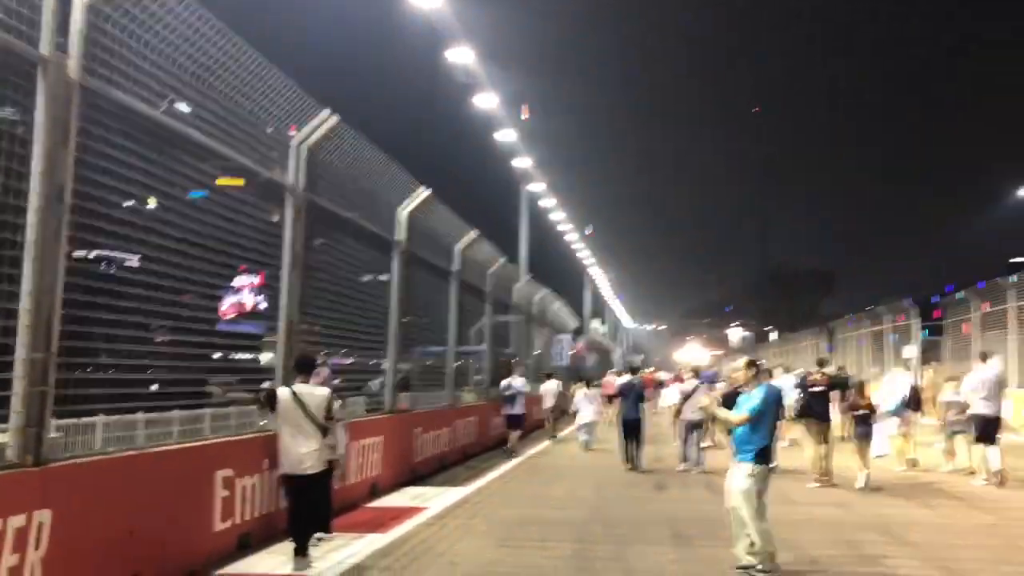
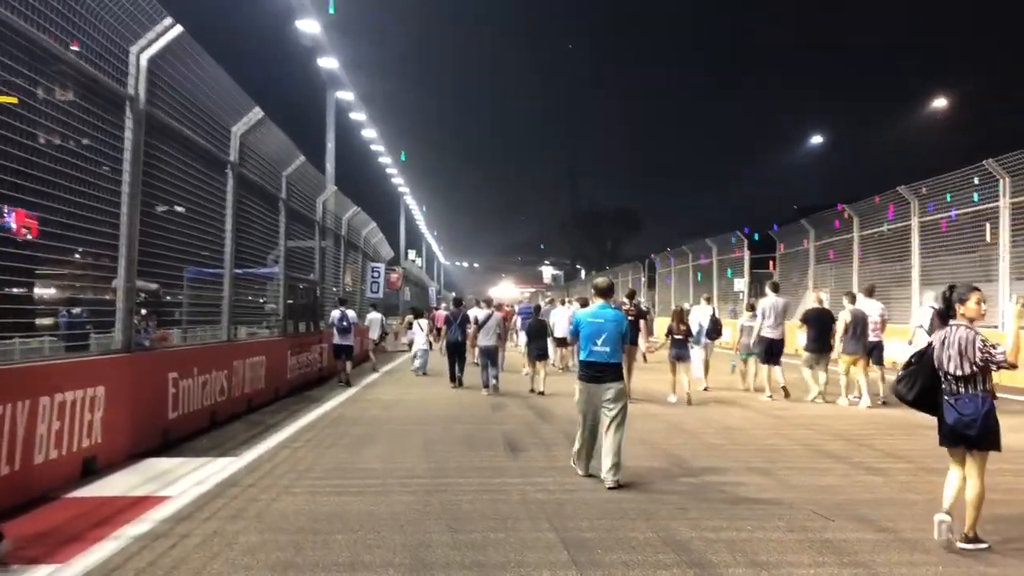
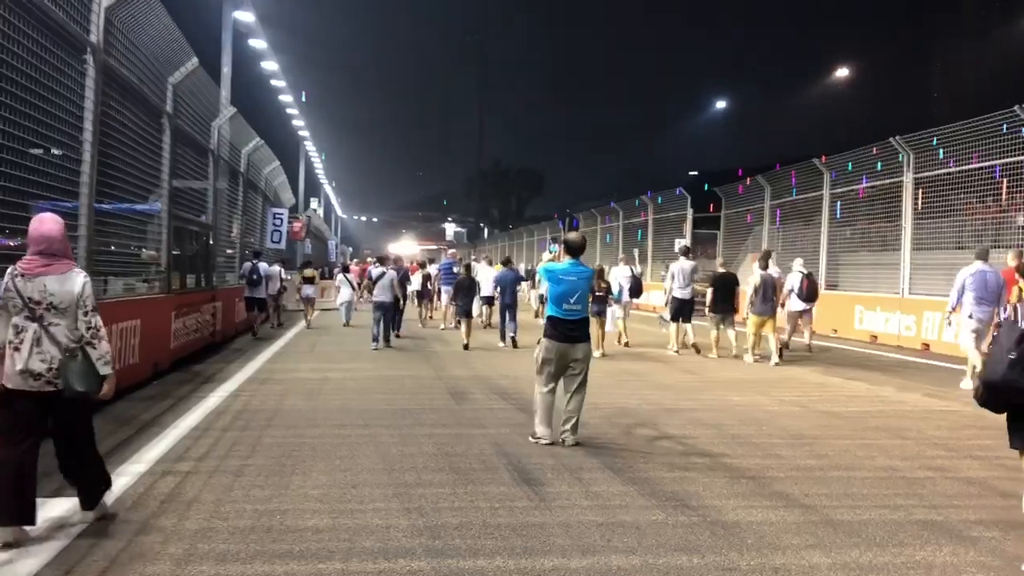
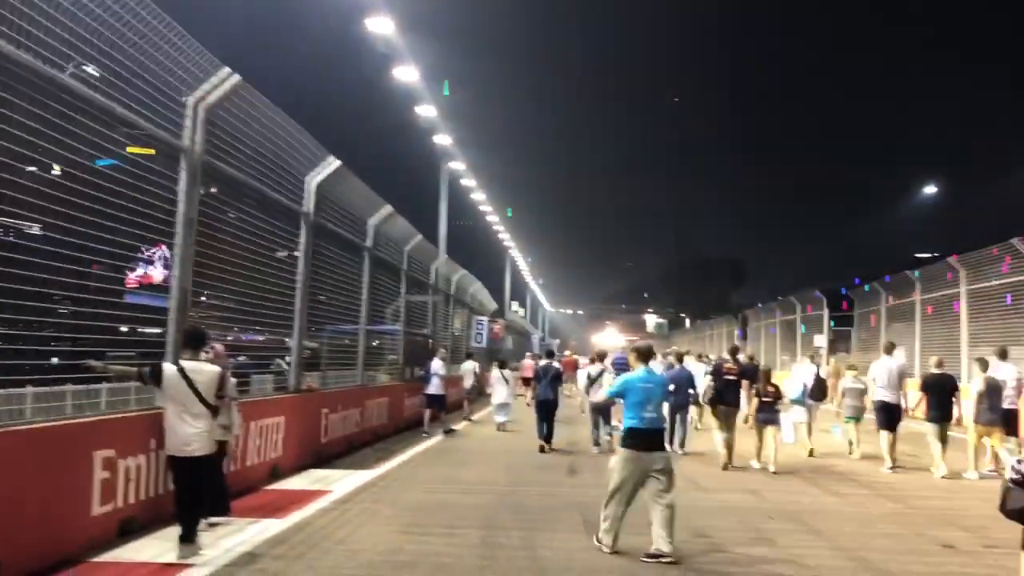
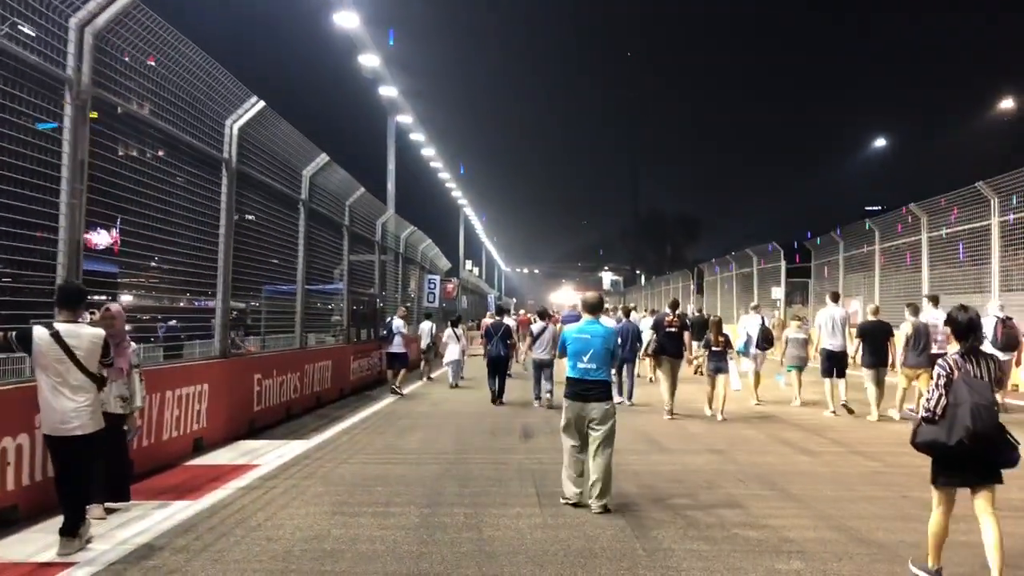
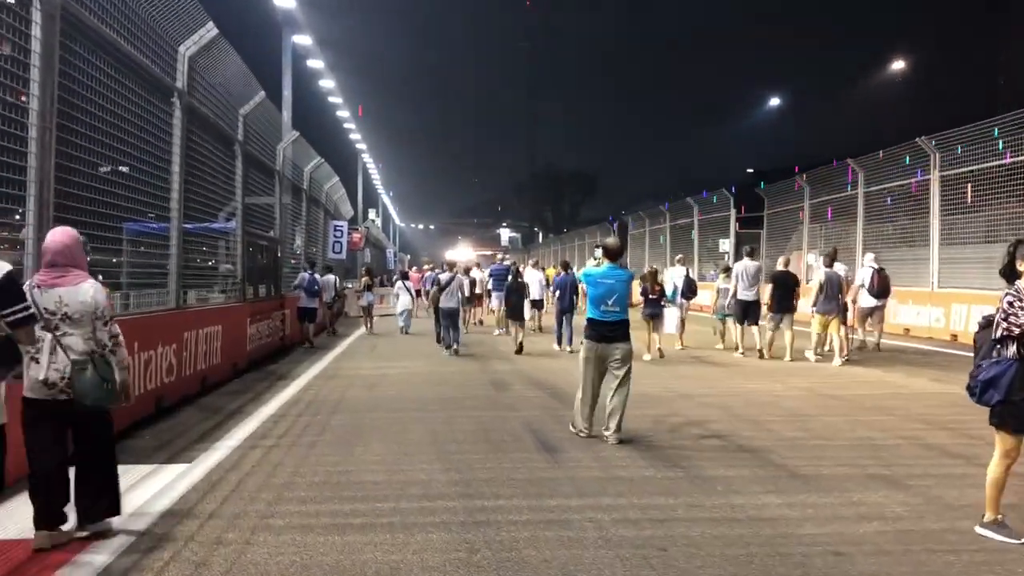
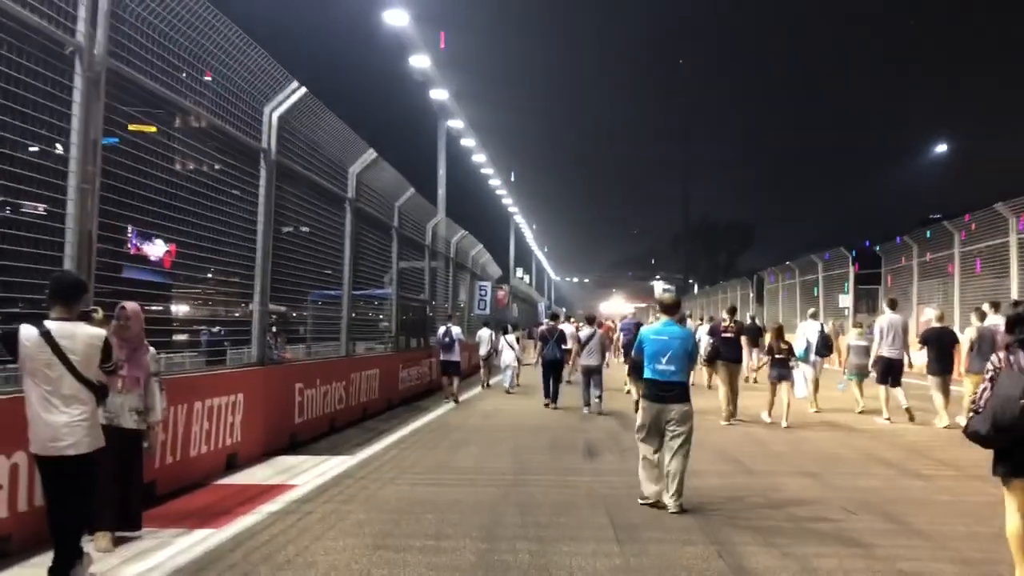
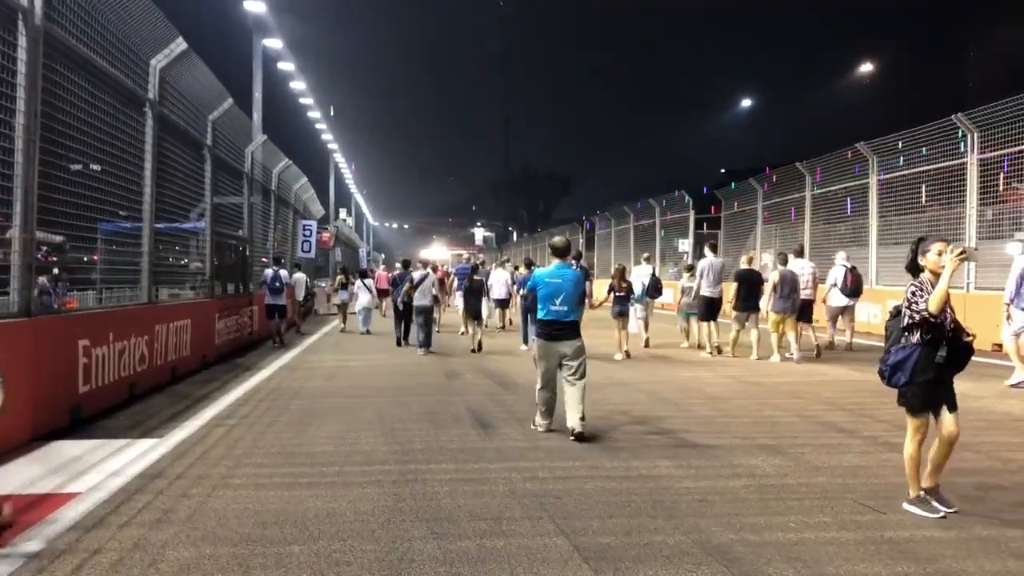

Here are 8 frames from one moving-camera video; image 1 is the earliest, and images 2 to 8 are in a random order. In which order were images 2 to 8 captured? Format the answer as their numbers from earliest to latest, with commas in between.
4, 5, 7, 2, 8, 6, 3
